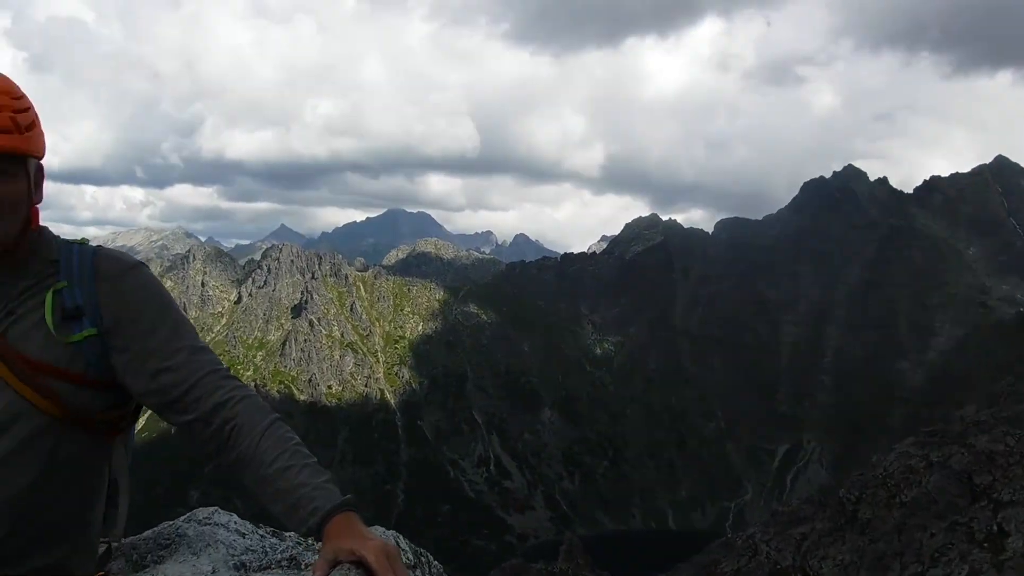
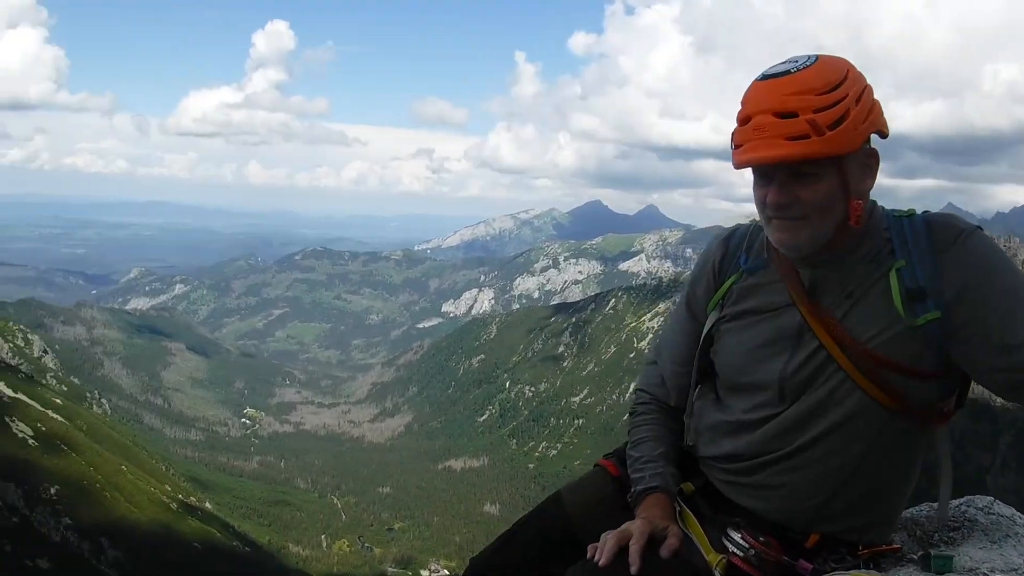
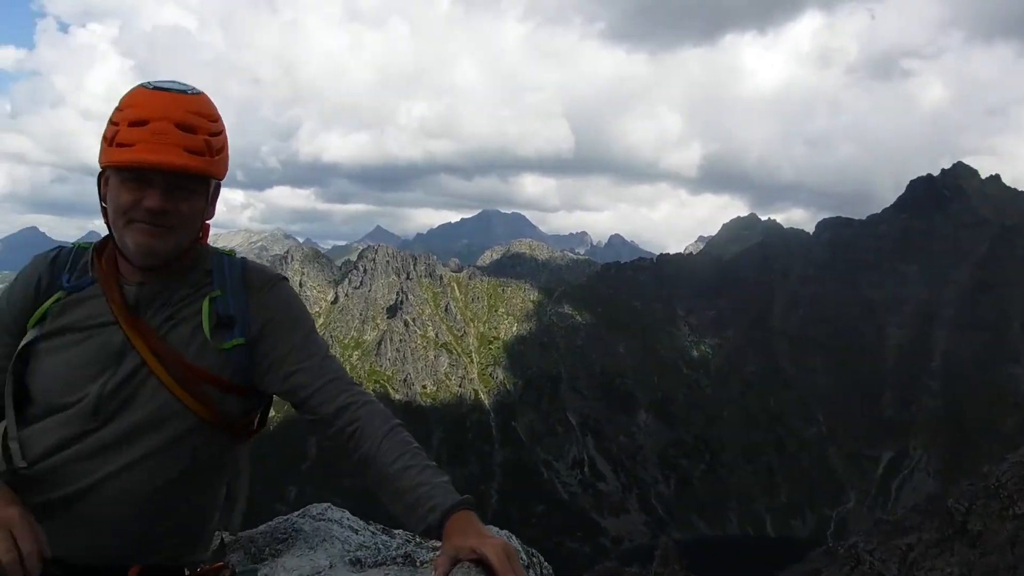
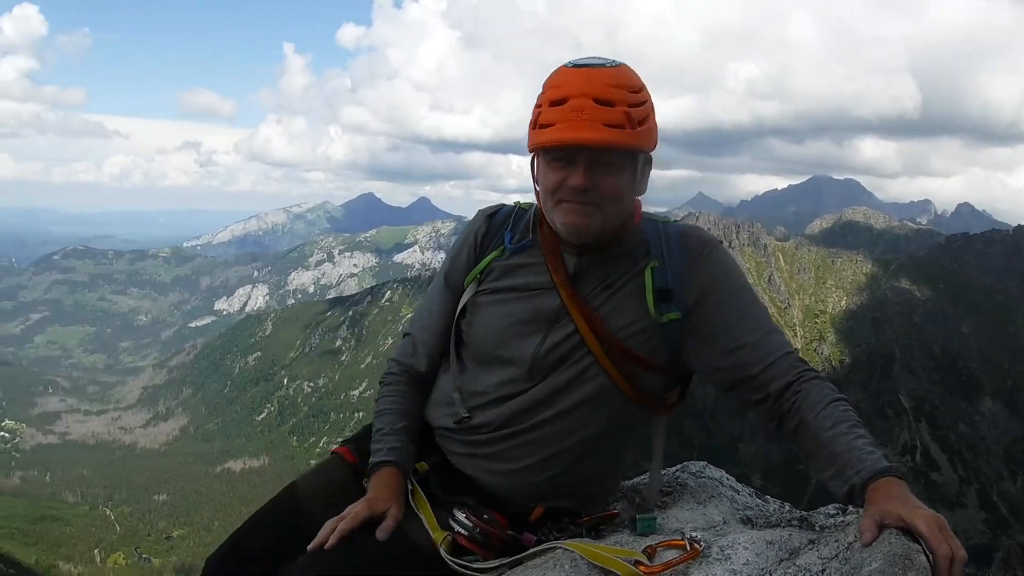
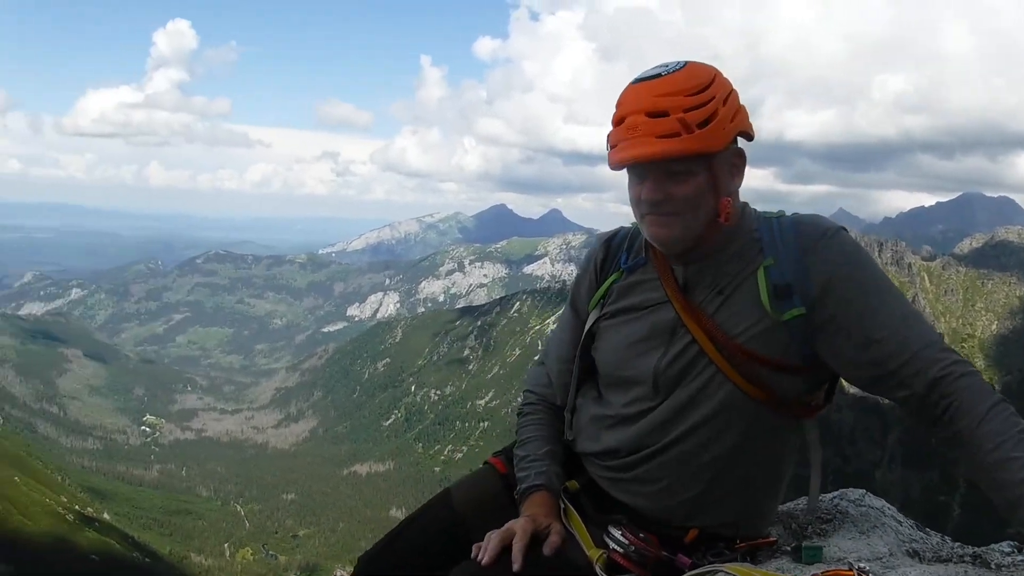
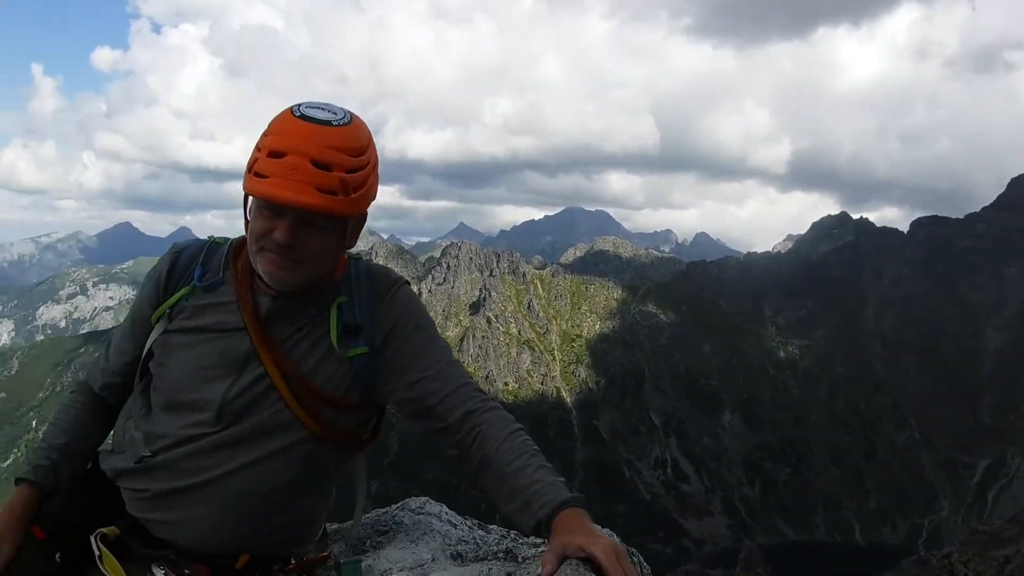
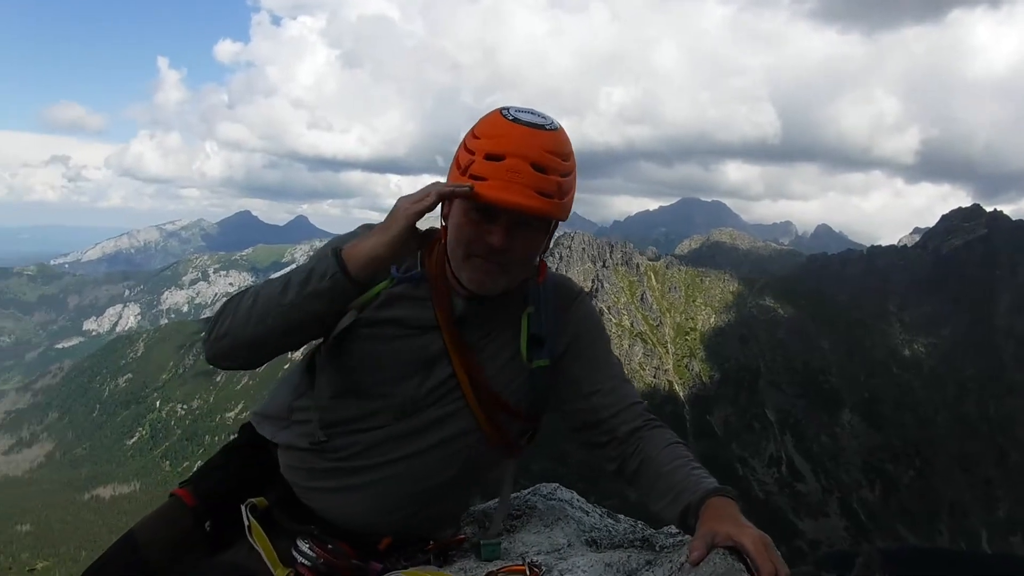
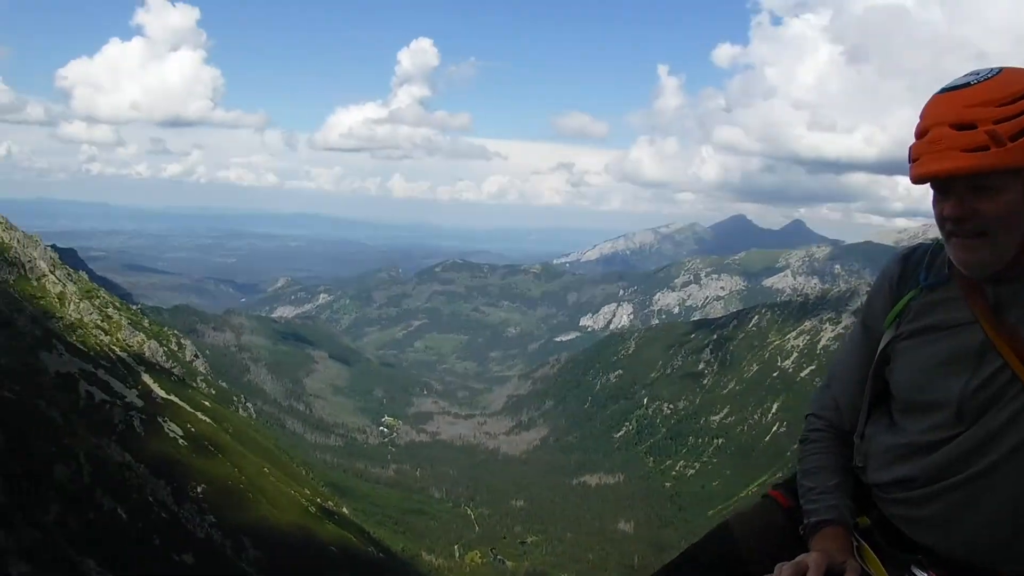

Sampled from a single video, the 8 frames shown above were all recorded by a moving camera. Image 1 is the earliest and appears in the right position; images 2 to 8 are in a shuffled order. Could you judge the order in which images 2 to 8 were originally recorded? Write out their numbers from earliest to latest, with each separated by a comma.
3, 6, 7, 4, 5, 2, 8
